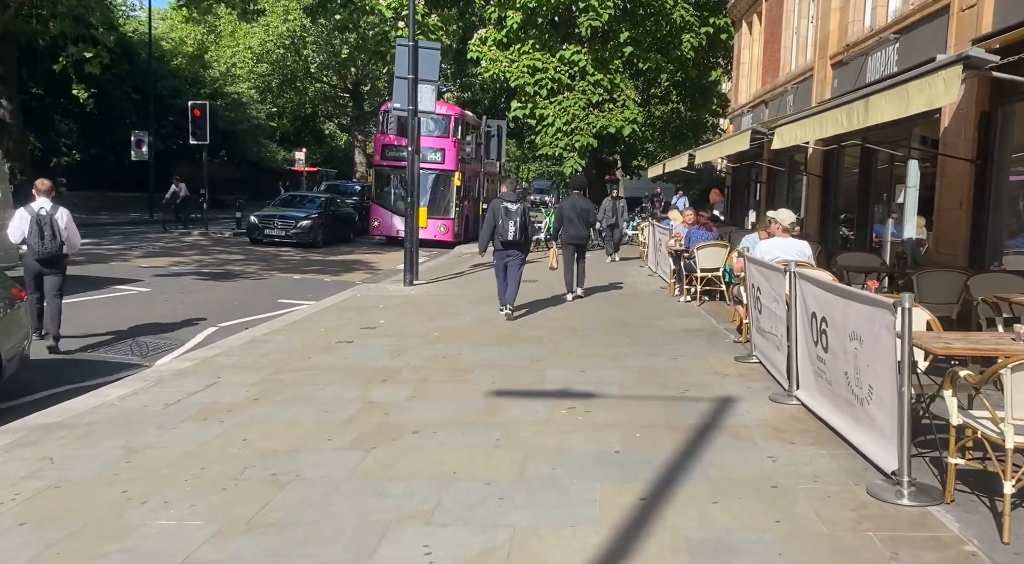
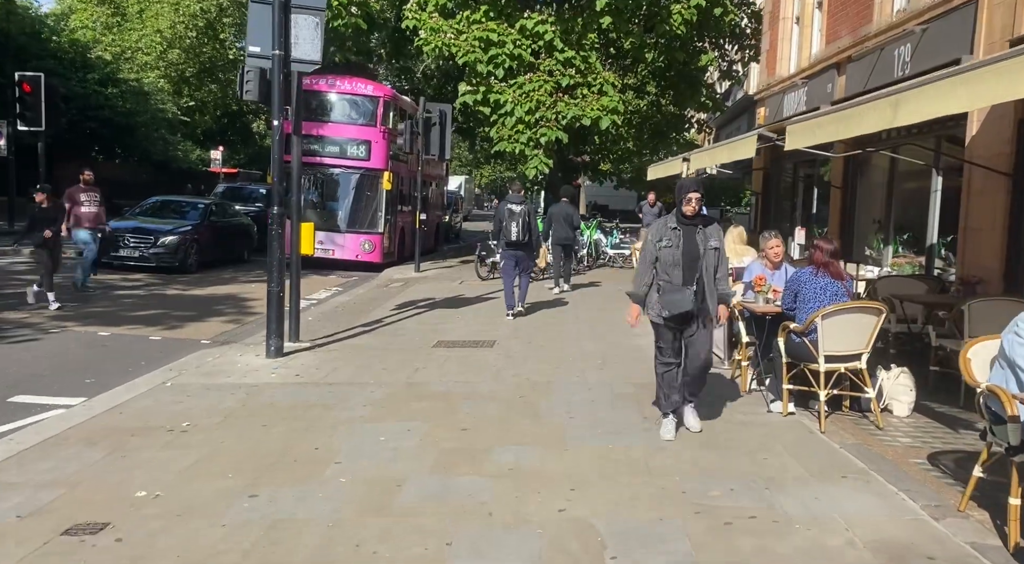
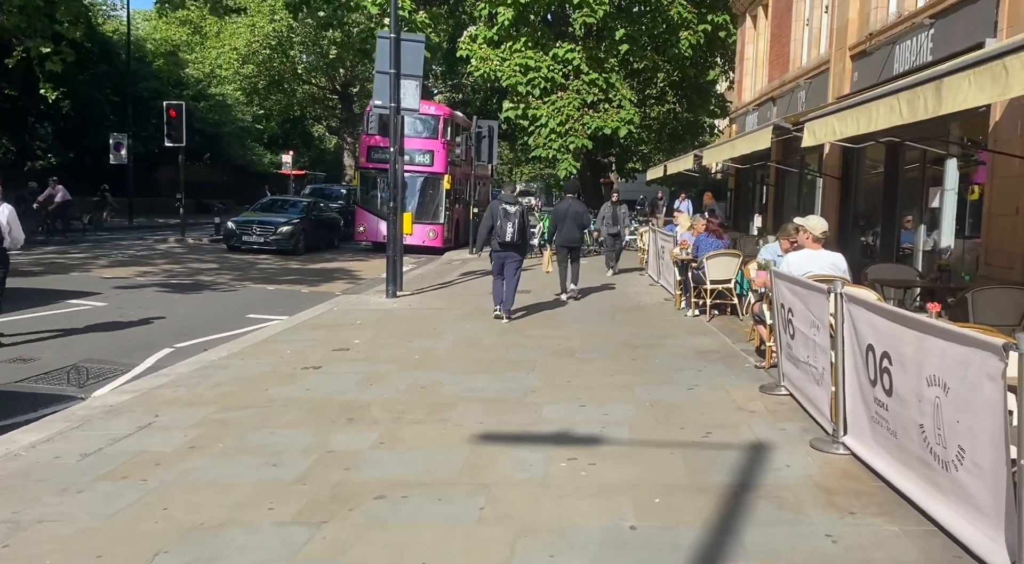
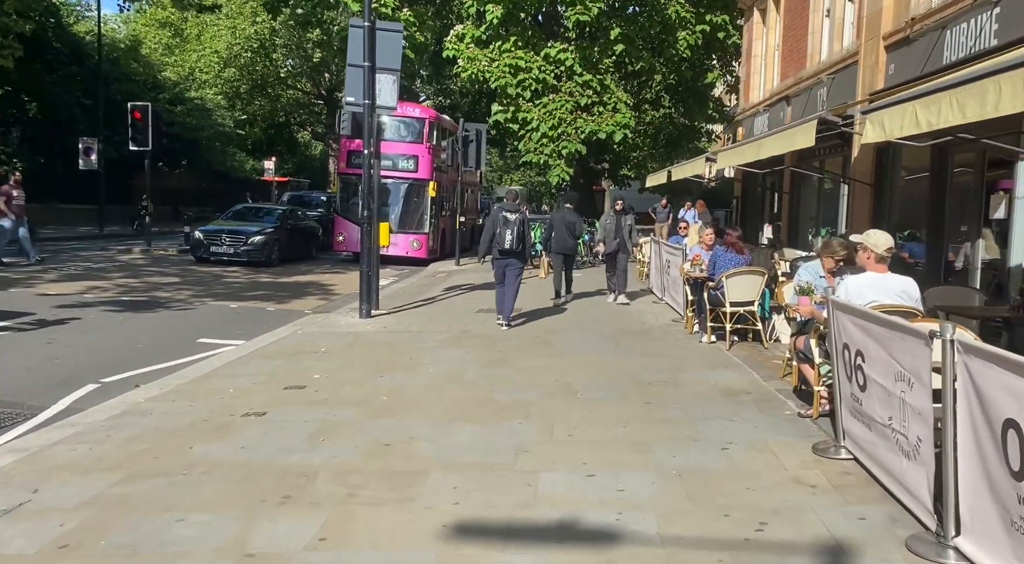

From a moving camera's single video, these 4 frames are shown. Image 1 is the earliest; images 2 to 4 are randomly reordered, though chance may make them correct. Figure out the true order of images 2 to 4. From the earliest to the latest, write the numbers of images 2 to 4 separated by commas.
3, 4, 2
